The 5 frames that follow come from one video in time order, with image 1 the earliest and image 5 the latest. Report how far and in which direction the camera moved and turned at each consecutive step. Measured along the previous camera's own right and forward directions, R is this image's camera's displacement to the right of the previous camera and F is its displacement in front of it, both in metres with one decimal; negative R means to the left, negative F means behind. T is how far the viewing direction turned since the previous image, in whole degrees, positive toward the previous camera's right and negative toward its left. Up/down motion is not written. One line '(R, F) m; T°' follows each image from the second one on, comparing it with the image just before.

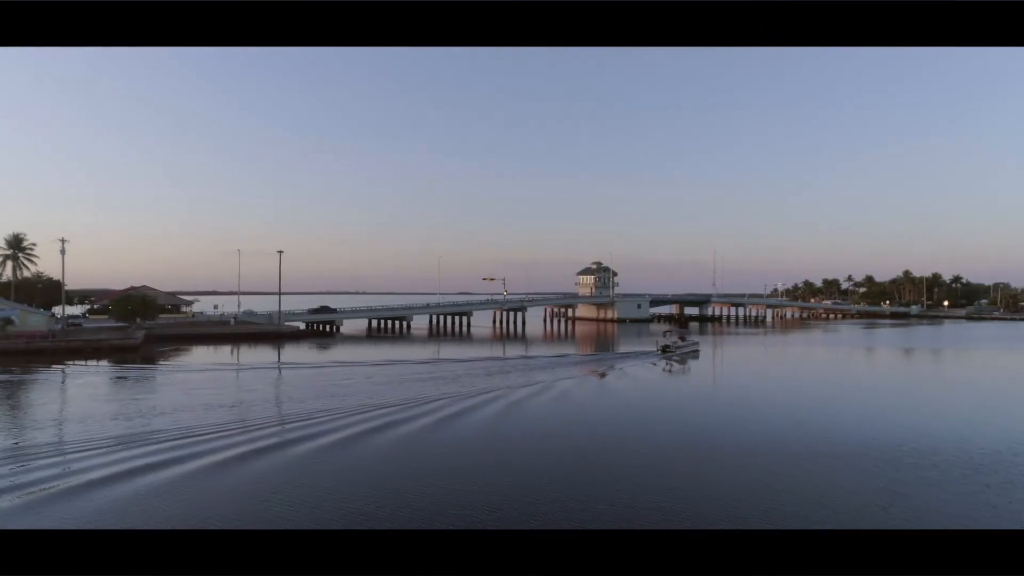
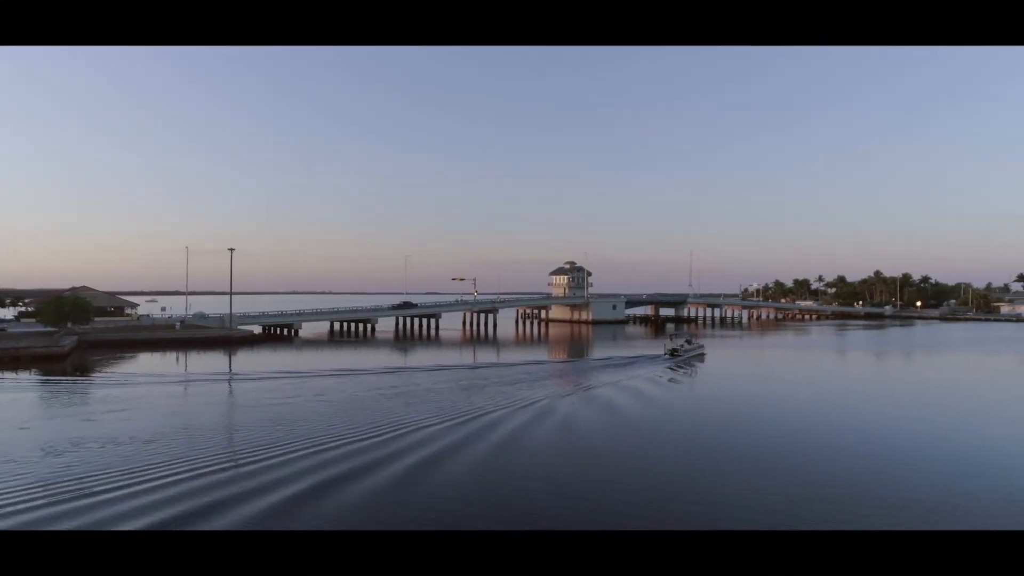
(-0.2, +1.3) m; +3°
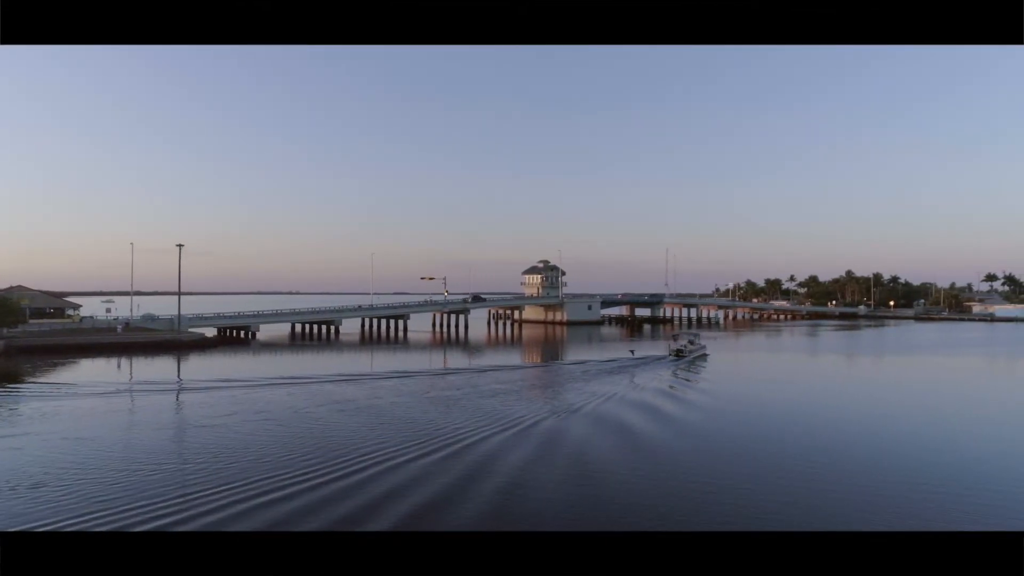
(-0.1, +1.1) m; +3°
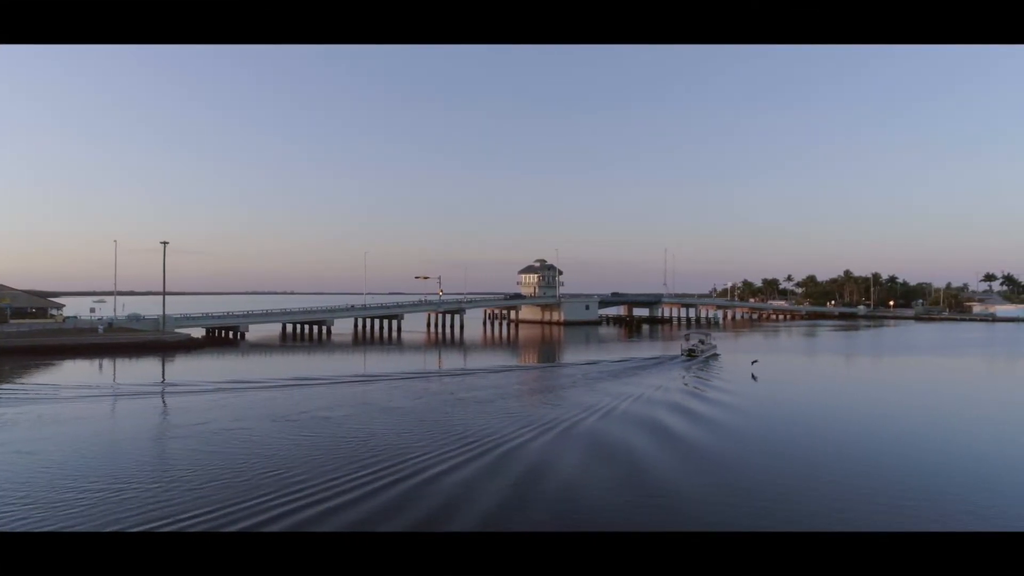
(-0.1, +0.5) m; +1°
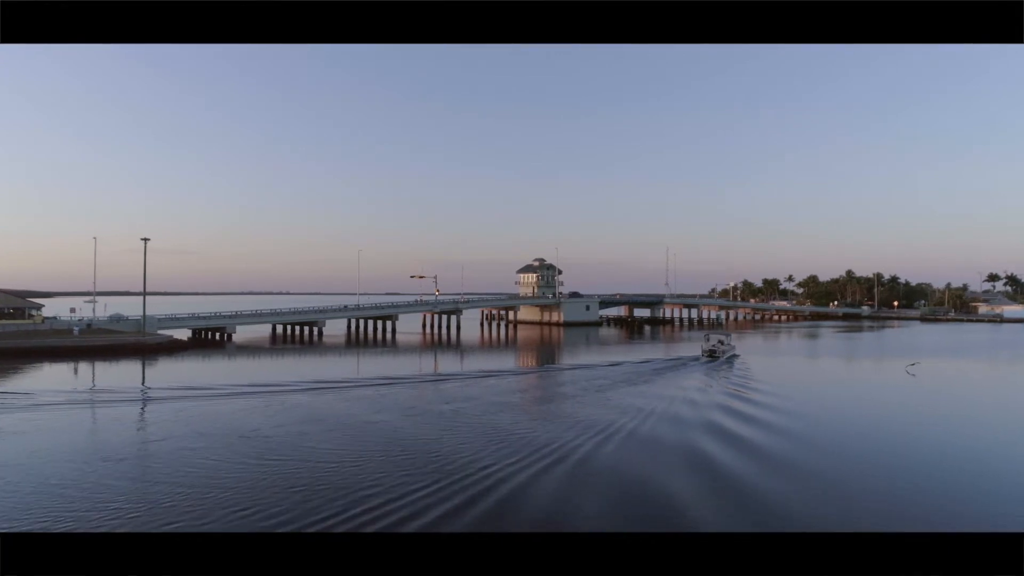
(-0.2, +0.8) m; +1°
